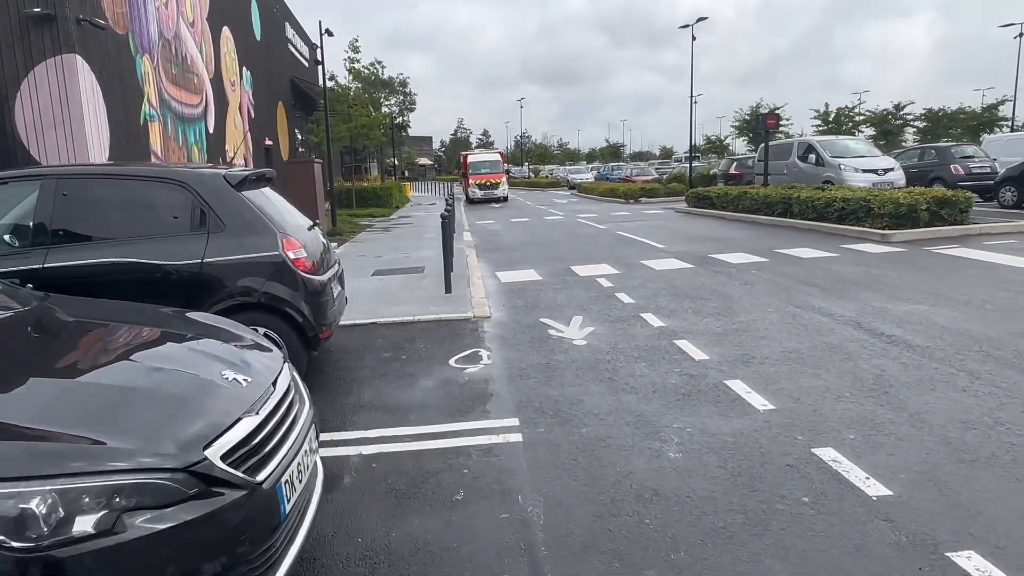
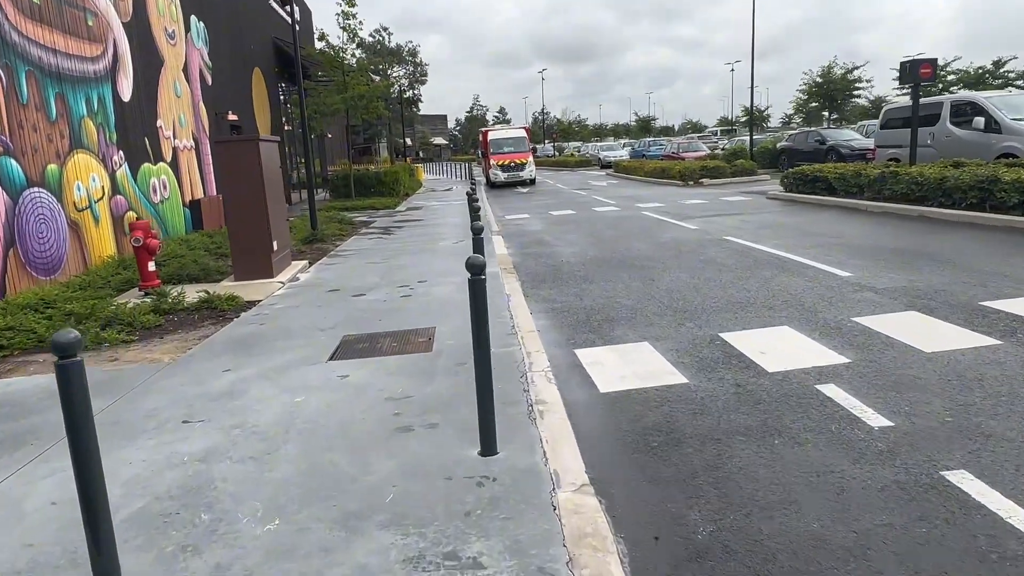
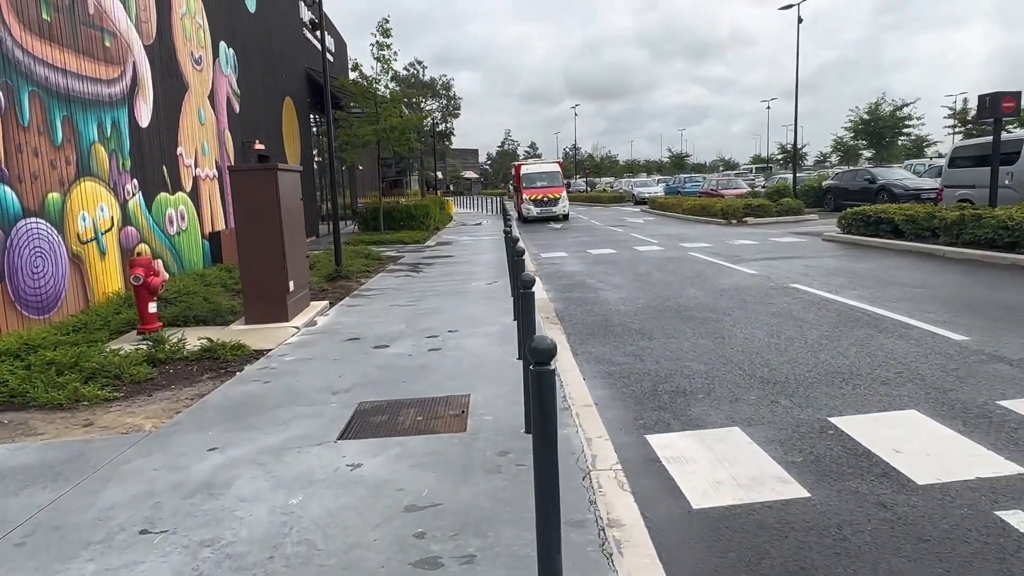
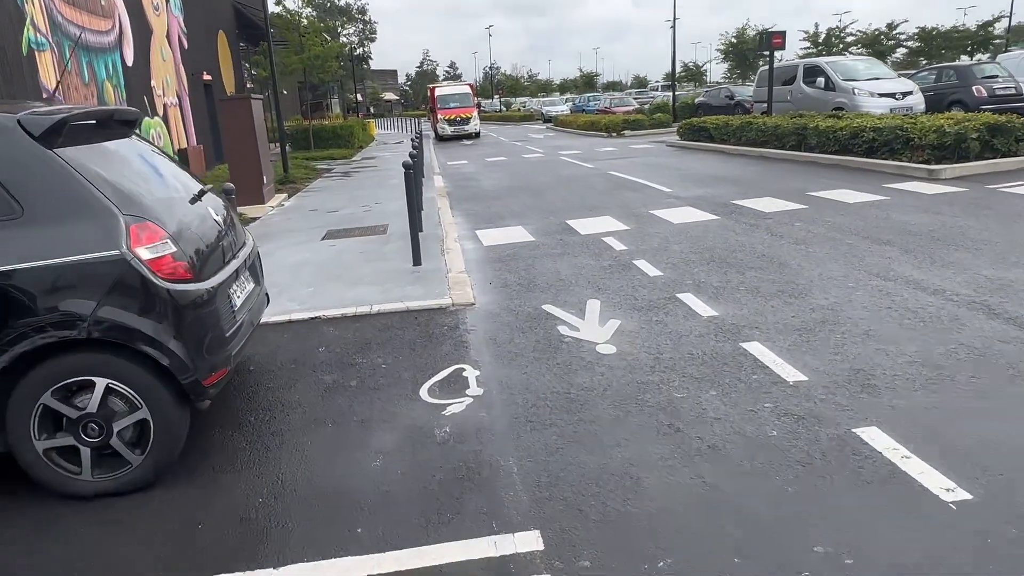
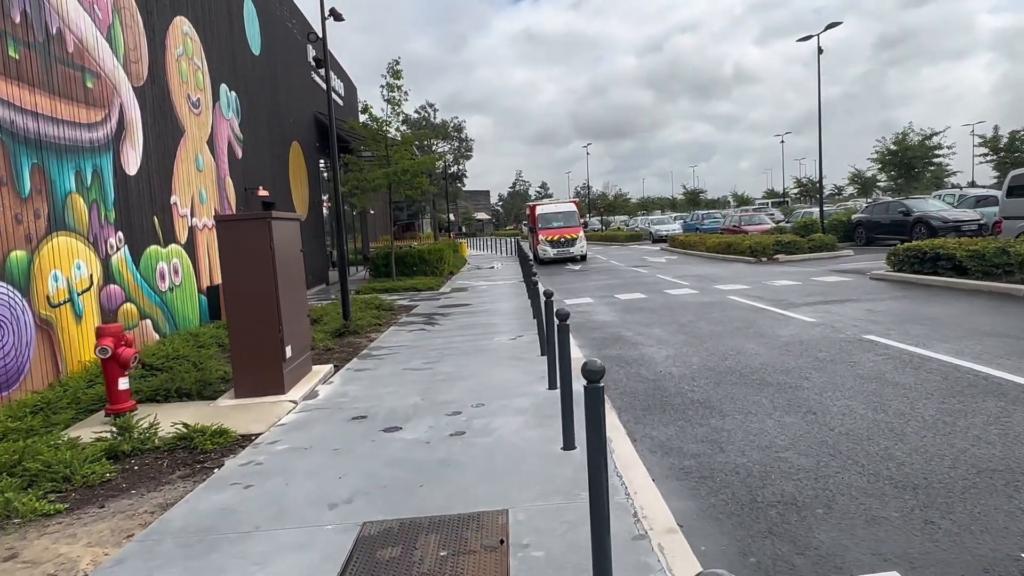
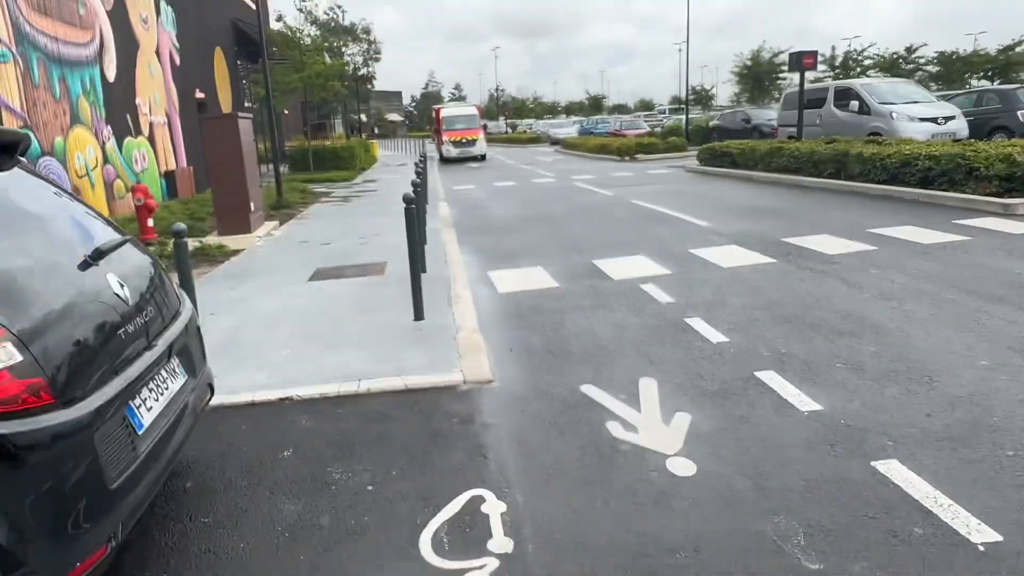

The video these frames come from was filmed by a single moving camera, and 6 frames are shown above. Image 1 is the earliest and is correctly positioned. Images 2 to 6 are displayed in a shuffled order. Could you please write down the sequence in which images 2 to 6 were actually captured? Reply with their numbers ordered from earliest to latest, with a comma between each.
4, 6, 2, 3, 5
